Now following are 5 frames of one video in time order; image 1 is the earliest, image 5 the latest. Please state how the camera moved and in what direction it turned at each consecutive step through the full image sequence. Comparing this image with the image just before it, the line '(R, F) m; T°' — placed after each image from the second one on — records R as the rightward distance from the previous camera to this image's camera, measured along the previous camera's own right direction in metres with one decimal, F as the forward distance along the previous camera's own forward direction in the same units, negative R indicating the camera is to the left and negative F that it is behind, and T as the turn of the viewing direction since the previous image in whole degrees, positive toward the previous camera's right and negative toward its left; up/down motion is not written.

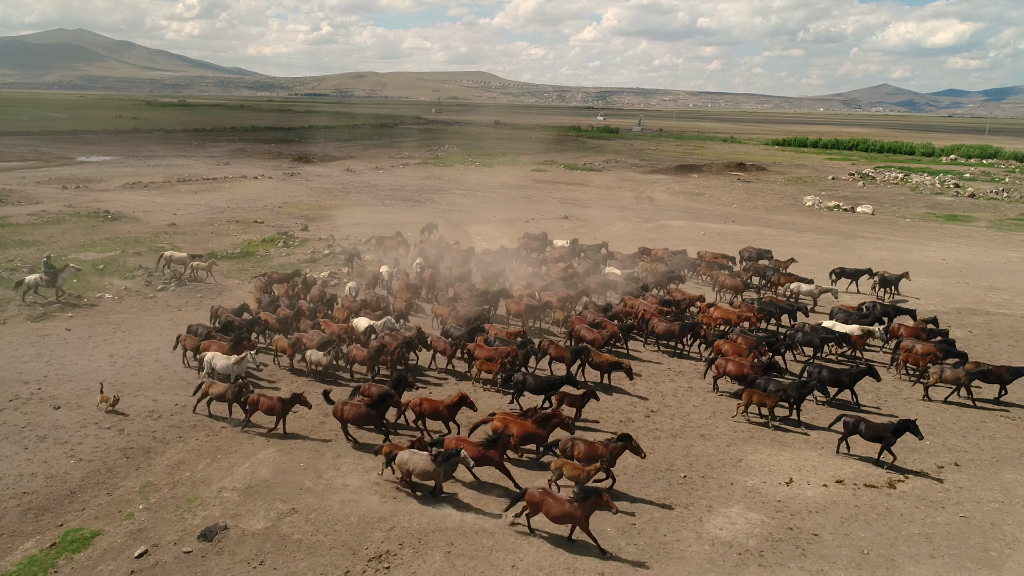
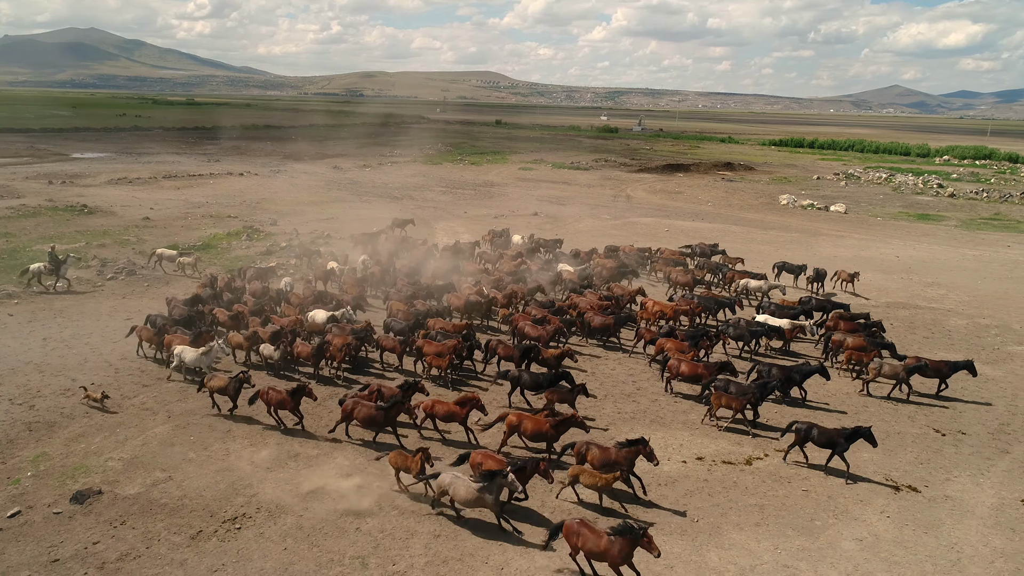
(+1.9, -0.4) m; 0°
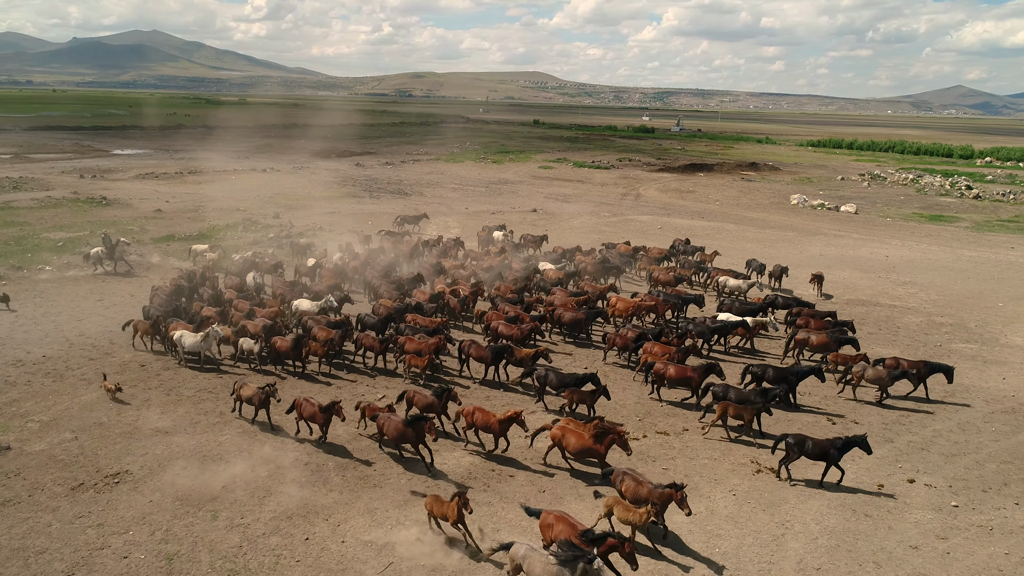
(+2.3, -0.3) m; -3°
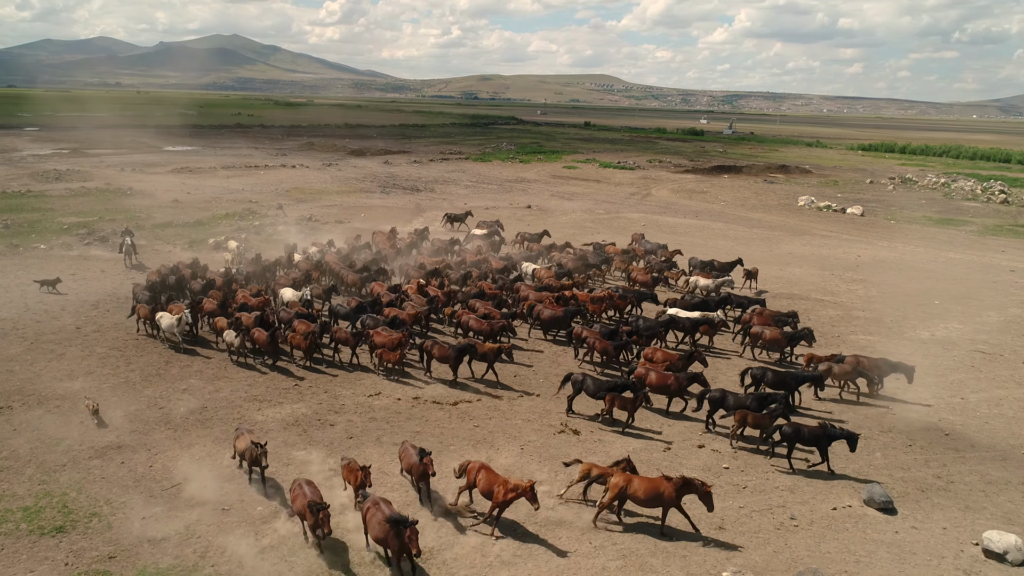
(+3.4, -0.7) m; -4°
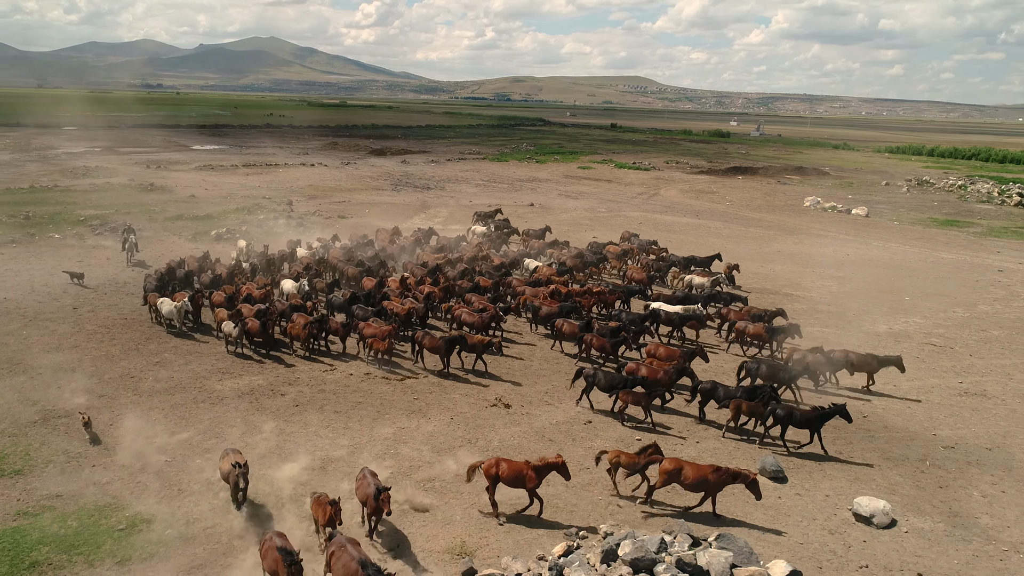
(+1.4, -0.6) m; -2°
